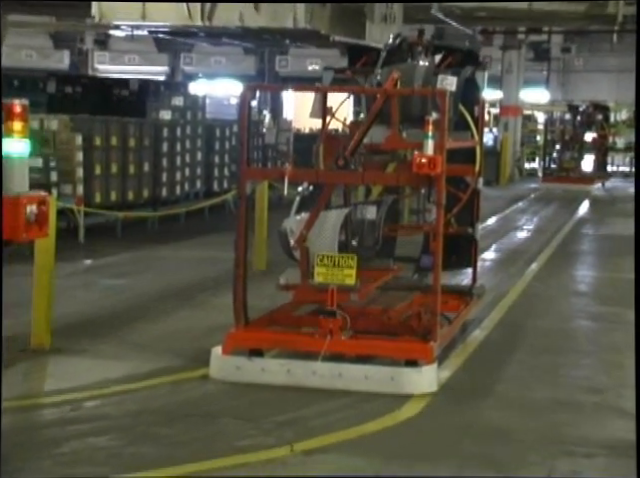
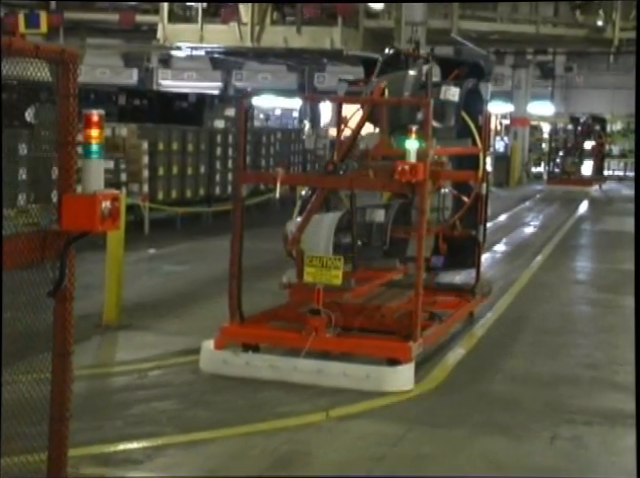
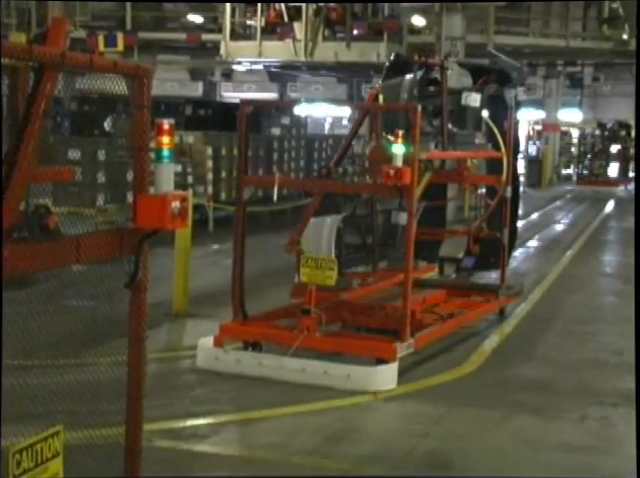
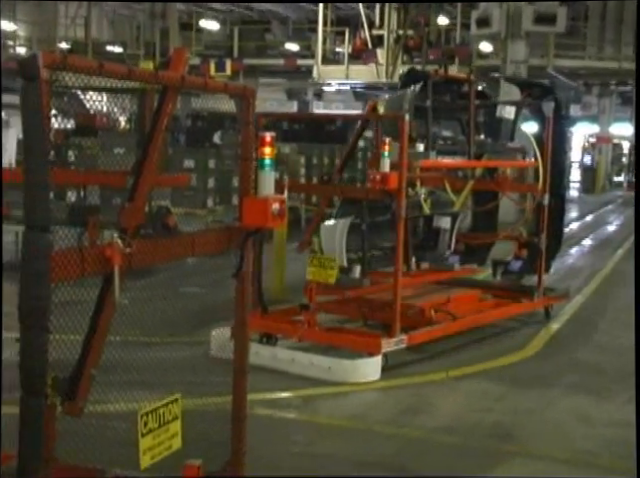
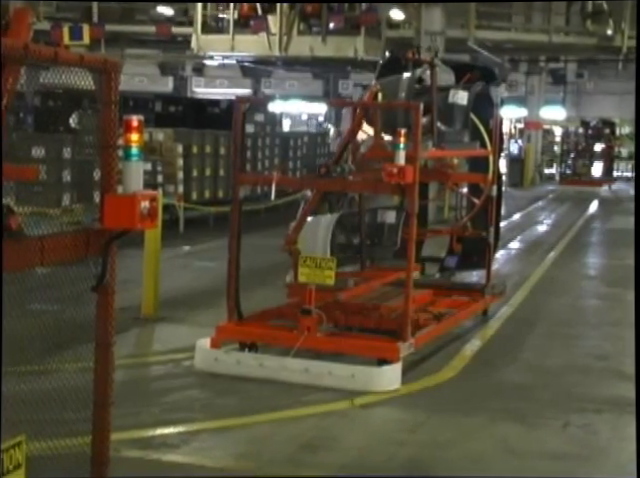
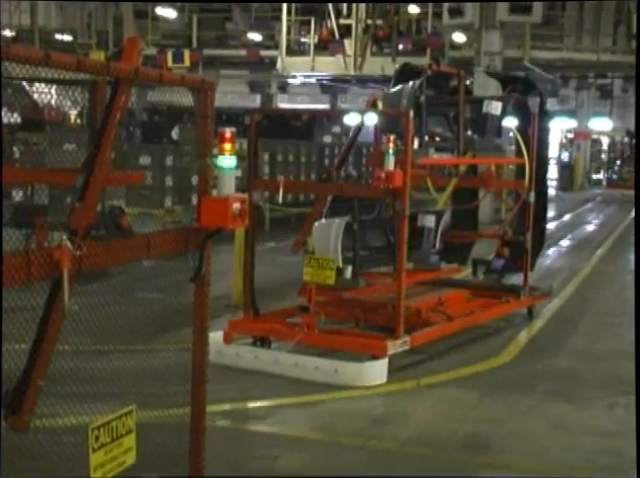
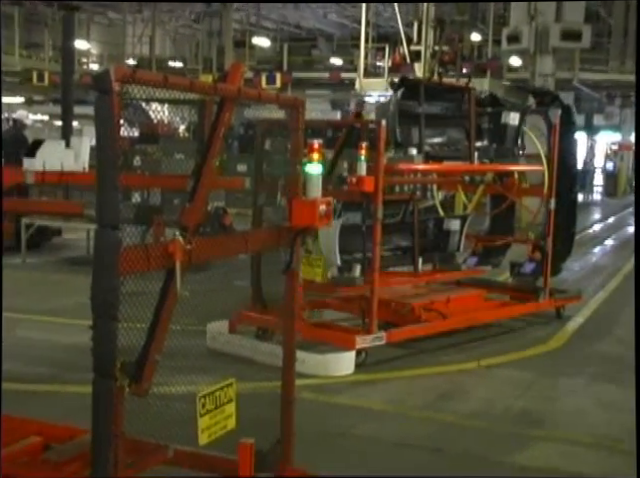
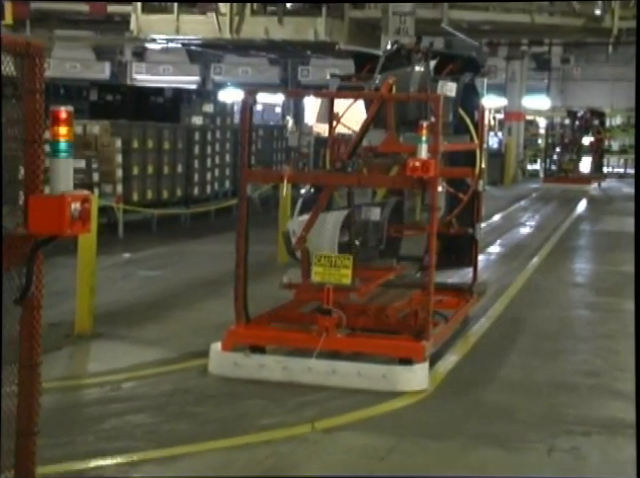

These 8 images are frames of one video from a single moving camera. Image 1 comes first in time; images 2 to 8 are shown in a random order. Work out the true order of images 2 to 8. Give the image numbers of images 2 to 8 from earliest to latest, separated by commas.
8, 2, 5, 3, 6, 4, 7
